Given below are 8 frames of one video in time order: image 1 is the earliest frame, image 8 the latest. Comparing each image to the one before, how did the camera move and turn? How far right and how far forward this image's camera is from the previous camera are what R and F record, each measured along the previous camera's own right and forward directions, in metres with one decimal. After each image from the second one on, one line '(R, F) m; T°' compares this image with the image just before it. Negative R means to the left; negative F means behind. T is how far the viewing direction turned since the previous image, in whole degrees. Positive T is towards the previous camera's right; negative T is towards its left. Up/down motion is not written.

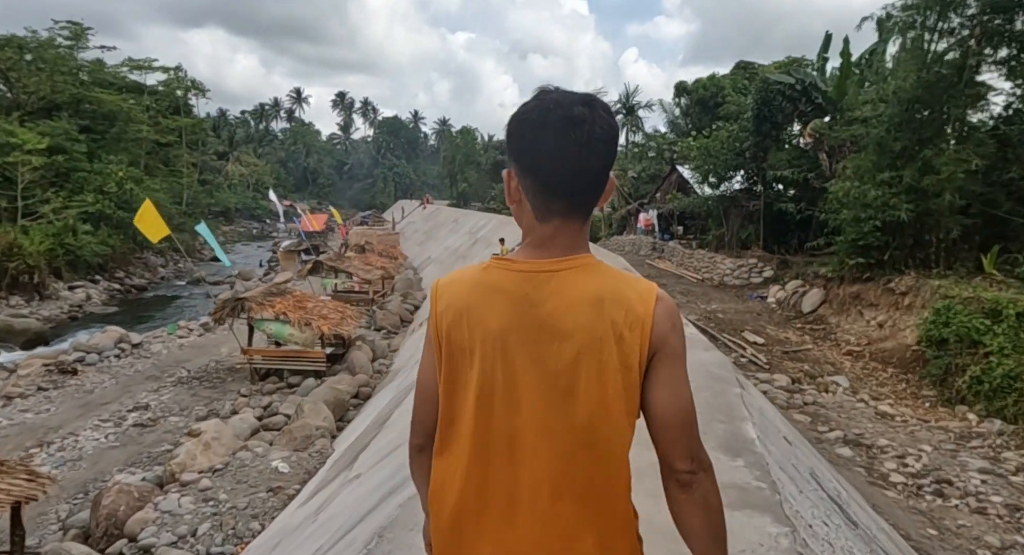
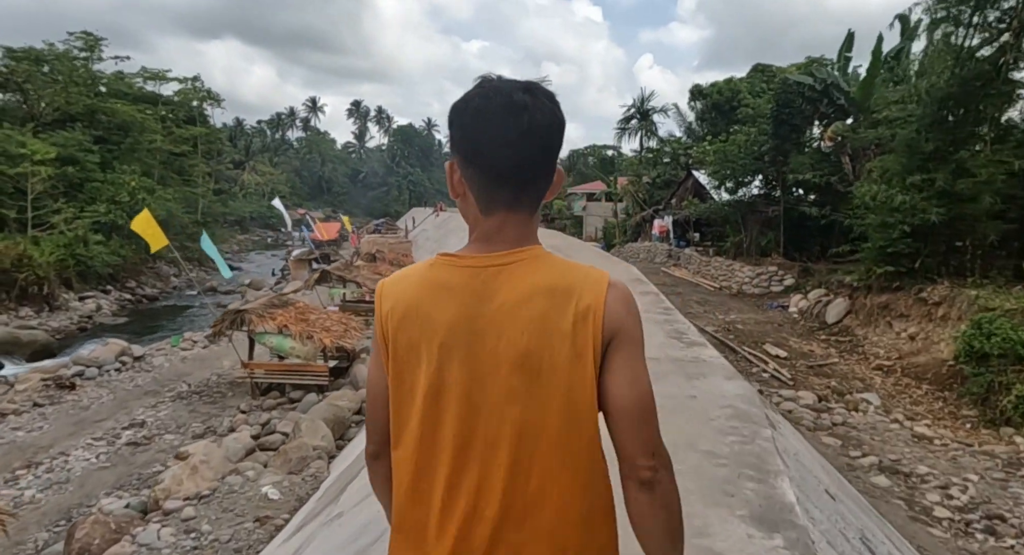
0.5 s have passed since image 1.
(+0.1, +0.5) m; -1°
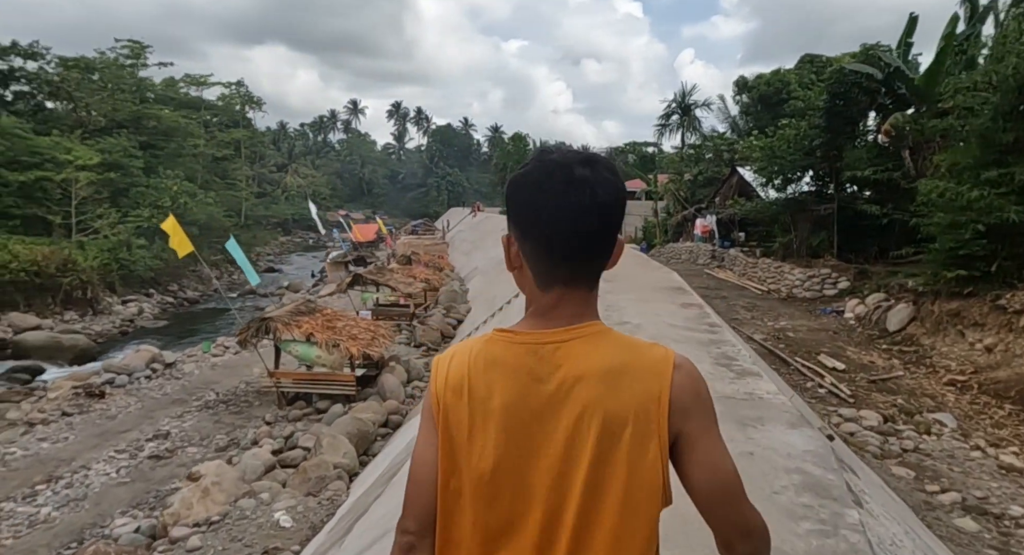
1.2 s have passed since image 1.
(+0.1, +0.6) m; -3°
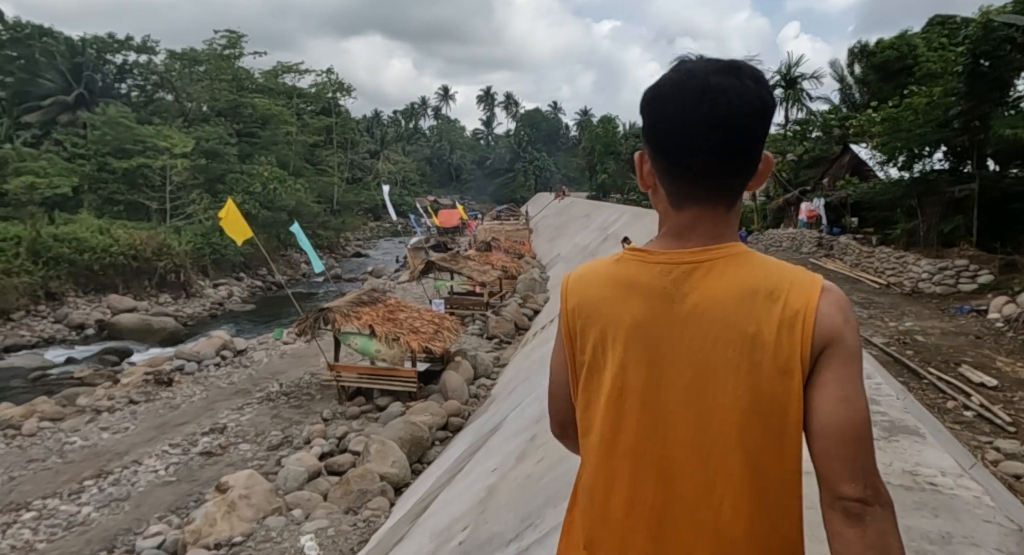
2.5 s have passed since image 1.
(+0.2, +1.1) m; -8°
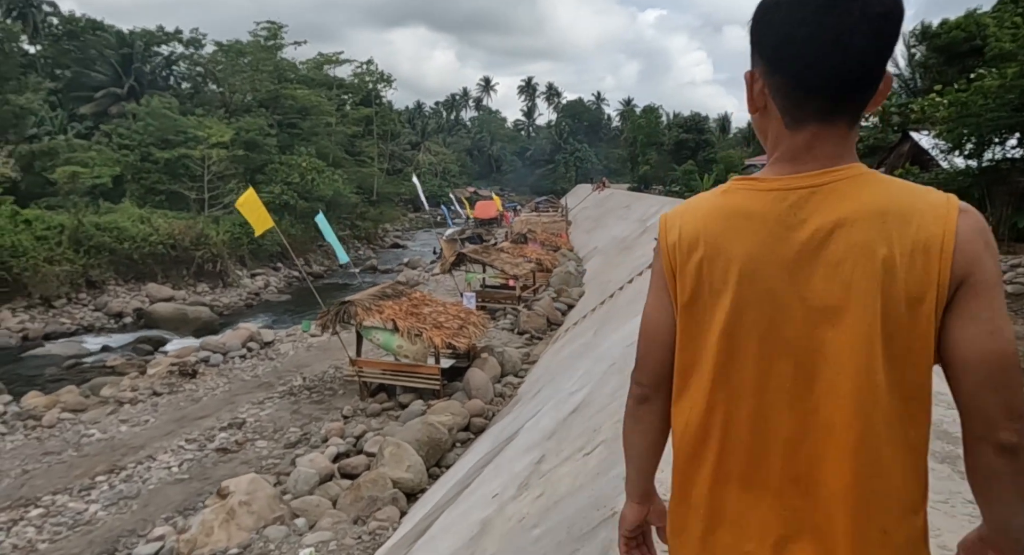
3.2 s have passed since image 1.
(+0.2, +0.5) m; -4°
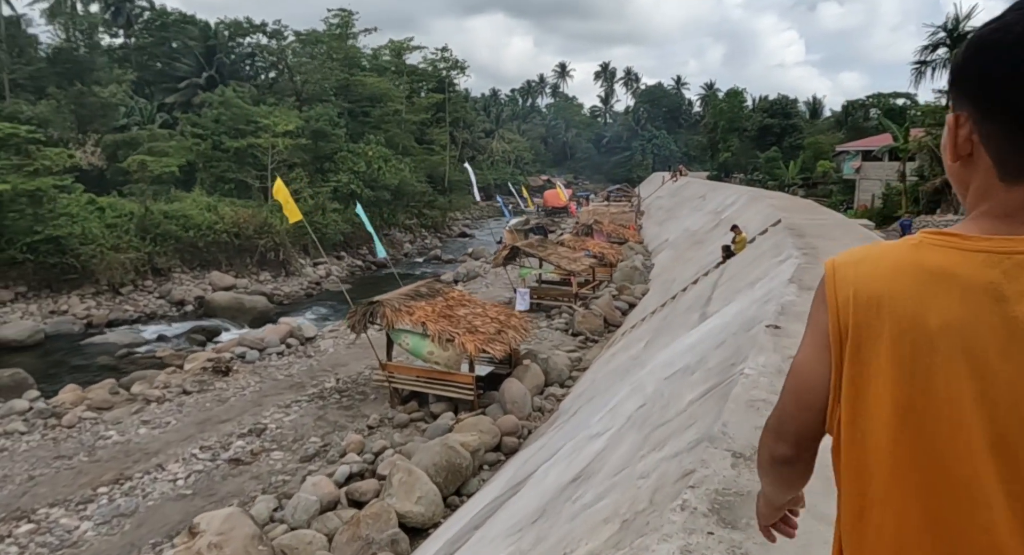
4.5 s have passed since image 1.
(+0.4, +1.0) m; -7°
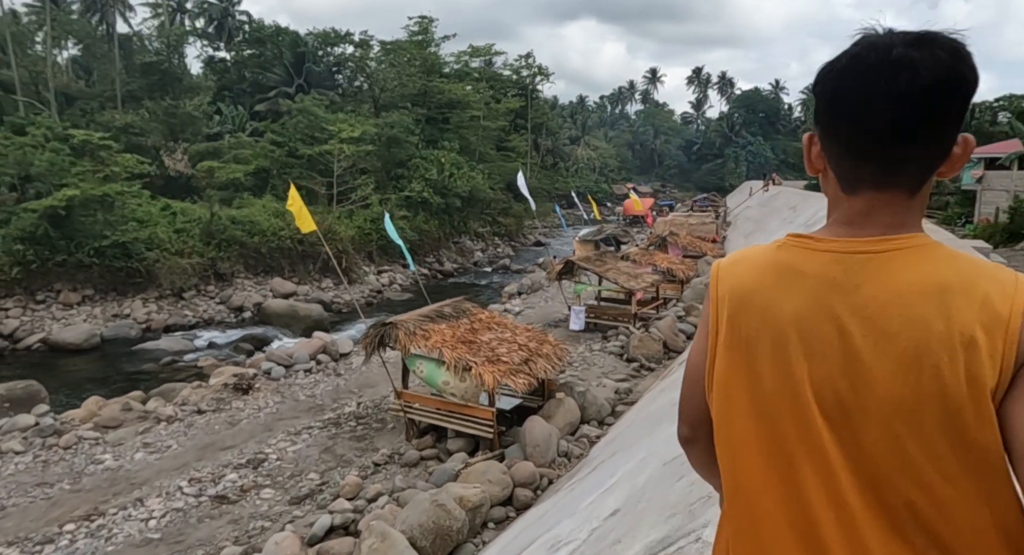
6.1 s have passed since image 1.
(+0.7, +1.2) m; -8°
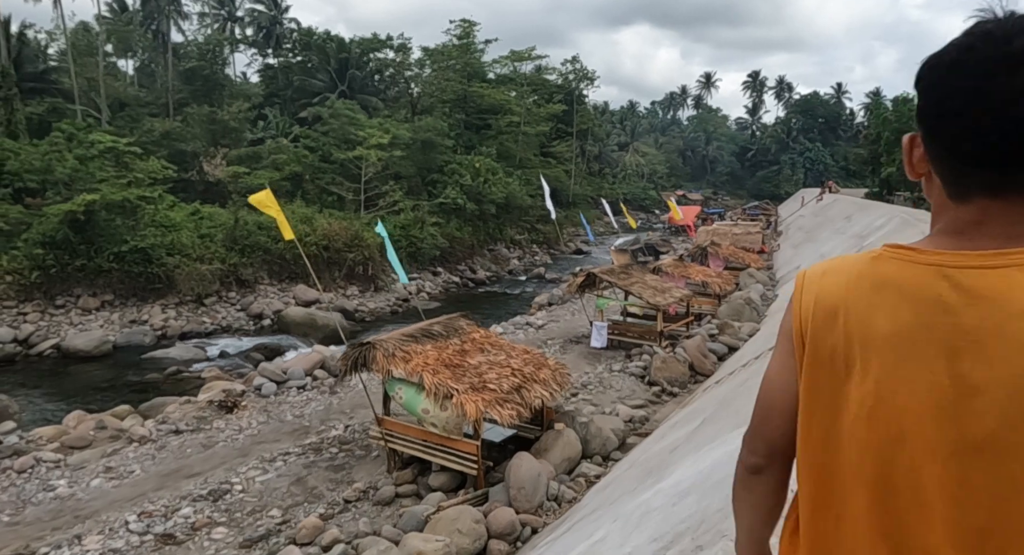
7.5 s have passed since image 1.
(+0.6, +0.9) m; -4°
